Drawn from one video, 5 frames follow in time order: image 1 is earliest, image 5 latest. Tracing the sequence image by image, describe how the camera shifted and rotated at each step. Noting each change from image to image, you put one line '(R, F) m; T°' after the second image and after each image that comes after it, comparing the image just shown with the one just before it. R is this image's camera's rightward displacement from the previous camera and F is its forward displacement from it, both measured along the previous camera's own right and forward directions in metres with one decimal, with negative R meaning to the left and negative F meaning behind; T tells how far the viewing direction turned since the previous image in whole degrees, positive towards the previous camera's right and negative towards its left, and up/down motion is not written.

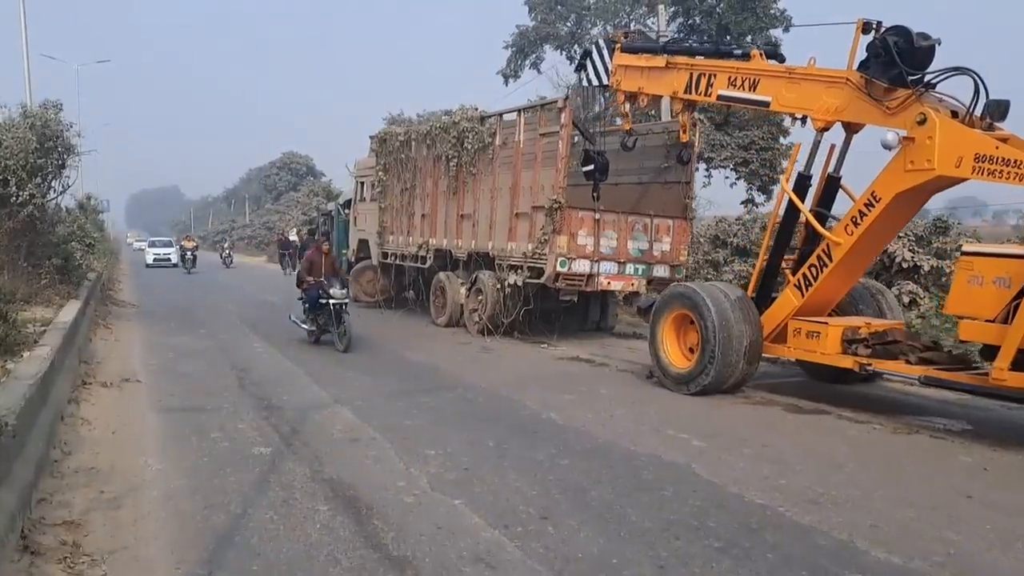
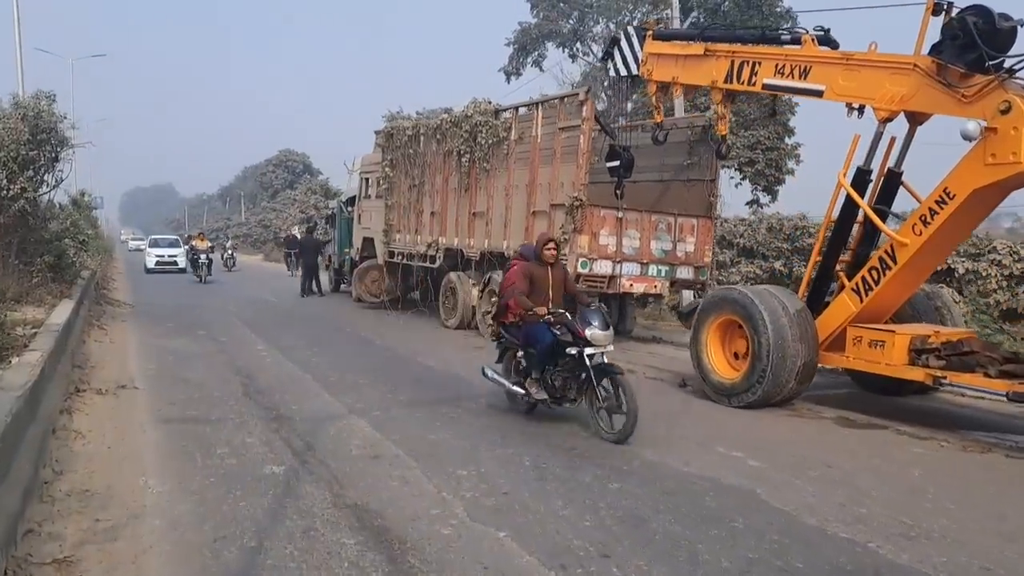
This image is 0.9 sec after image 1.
(-0.4, +0.8) m; 0°
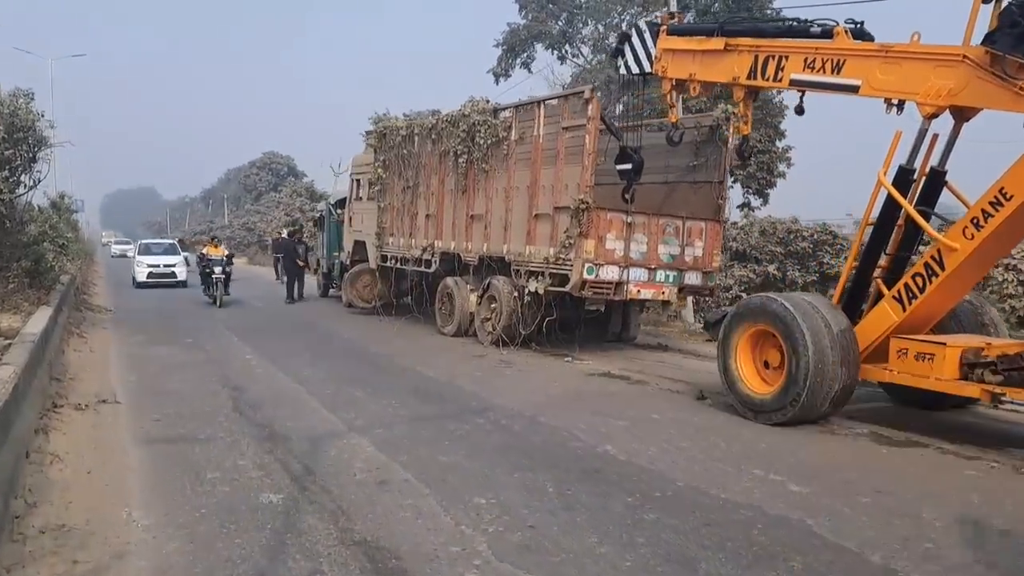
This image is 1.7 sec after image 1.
(-0.3, +0.7) m; +1°
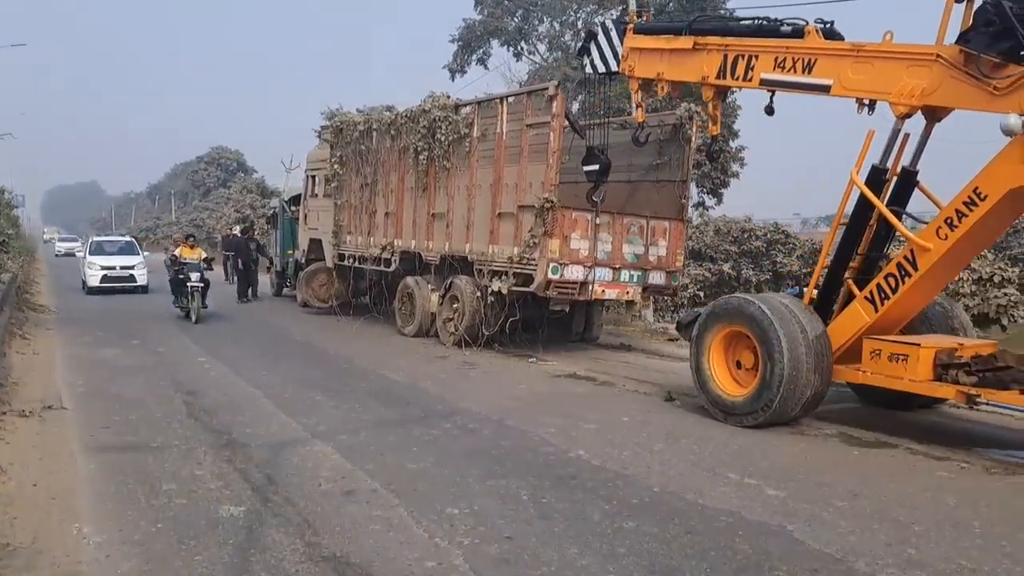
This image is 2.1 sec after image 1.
(-0.2, +0.2) m; +3°
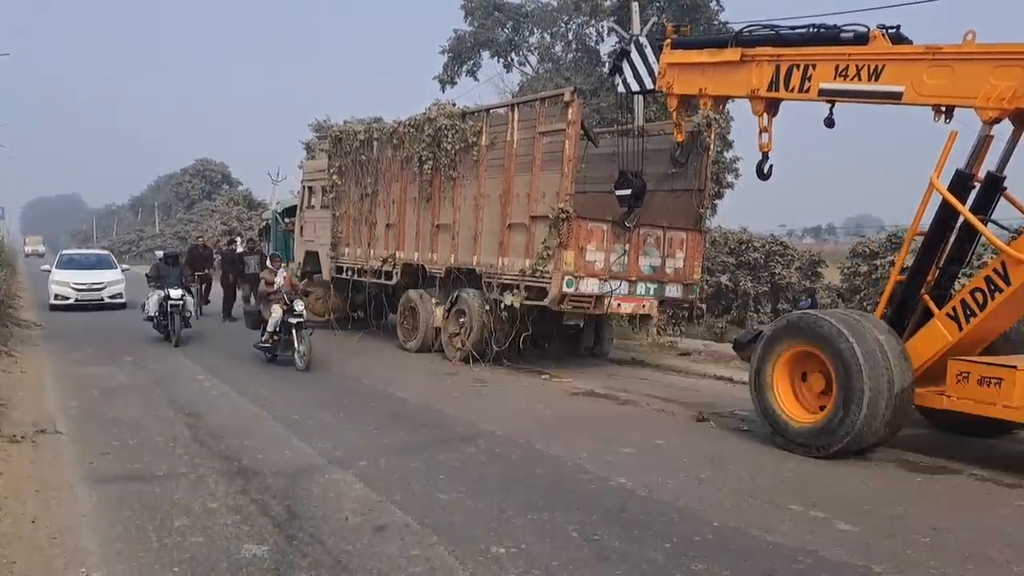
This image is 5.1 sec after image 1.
(-0.4, +0.6) m; +1°
